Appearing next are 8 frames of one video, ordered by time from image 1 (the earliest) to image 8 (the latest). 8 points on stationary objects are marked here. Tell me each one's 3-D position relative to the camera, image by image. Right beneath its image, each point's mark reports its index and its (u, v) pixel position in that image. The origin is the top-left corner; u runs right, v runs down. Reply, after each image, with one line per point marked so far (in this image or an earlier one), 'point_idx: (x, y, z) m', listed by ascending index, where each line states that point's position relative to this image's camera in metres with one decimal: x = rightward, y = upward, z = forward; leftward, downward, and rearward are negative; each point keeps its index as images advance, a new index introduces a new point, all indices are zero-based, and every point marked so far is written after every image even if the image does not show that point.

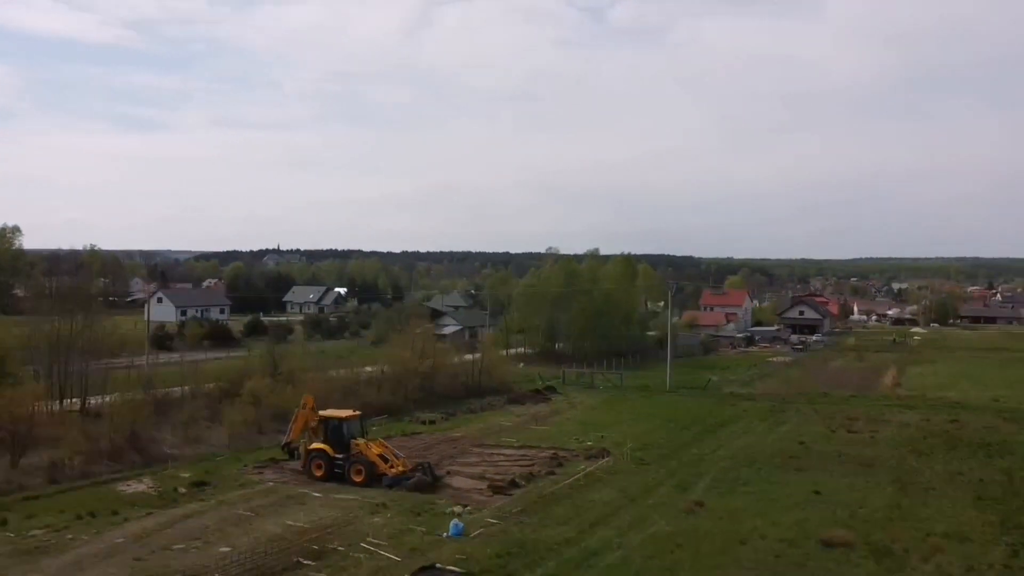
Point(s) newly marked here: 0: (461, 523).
0: (-0.8, -3.8, +13.0) m
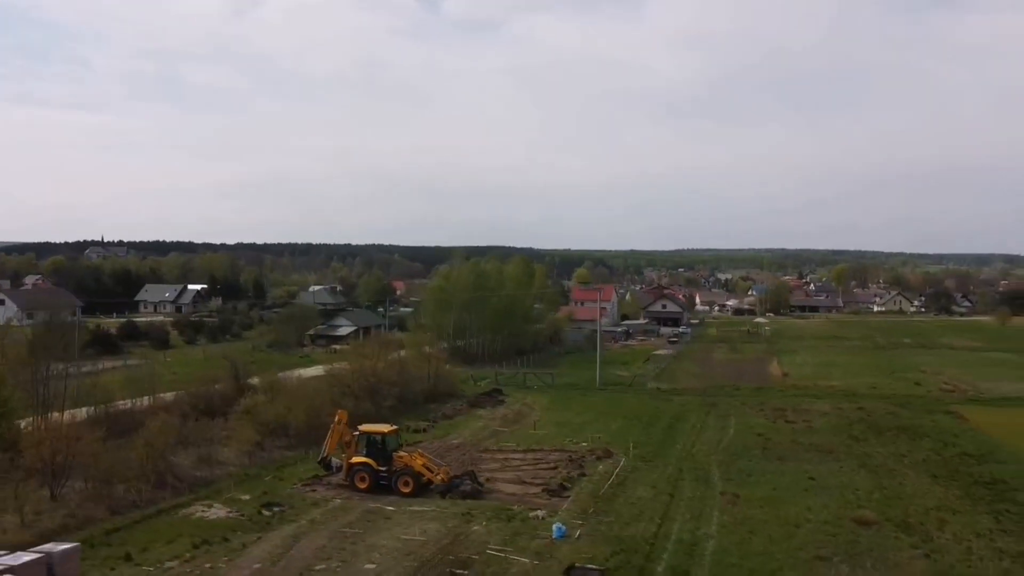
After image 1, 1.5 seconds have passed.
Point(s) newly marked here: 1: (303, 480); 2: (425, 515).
0: (+0.8, -4.3, +14.6) m
1: (-4.6, -4.2, +17.8) m
2: (-1.6, -4.3, +15.4) m
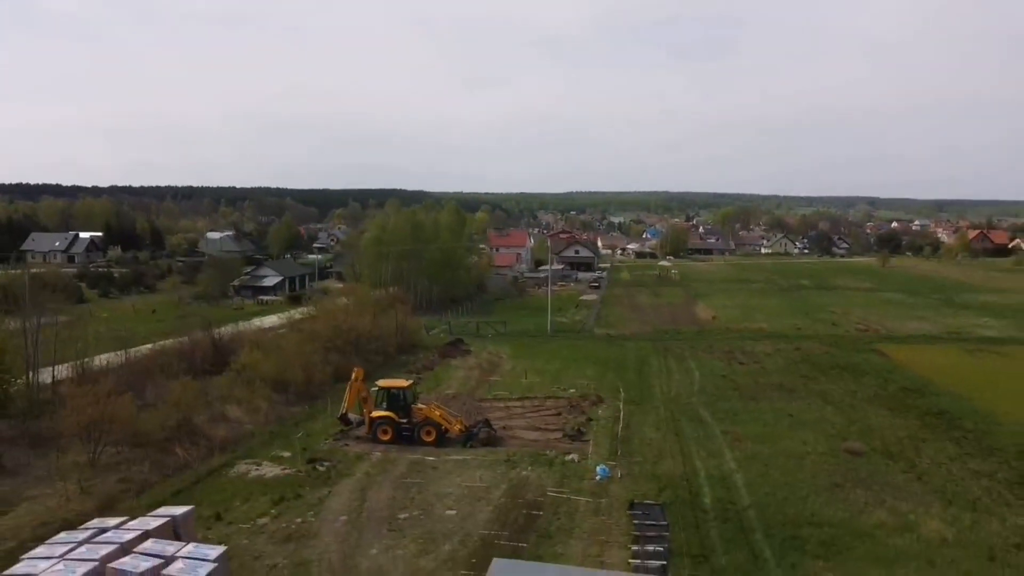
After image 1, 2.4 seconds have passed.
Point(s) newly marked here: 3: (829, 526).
0: (+1.7, -3.6, +16.1) m
1: (-4.2, -3.4, +18.5) m
2: (-0.9, -3.6, +16.6) m
3: (+5.1, -3.8, +12.9) m
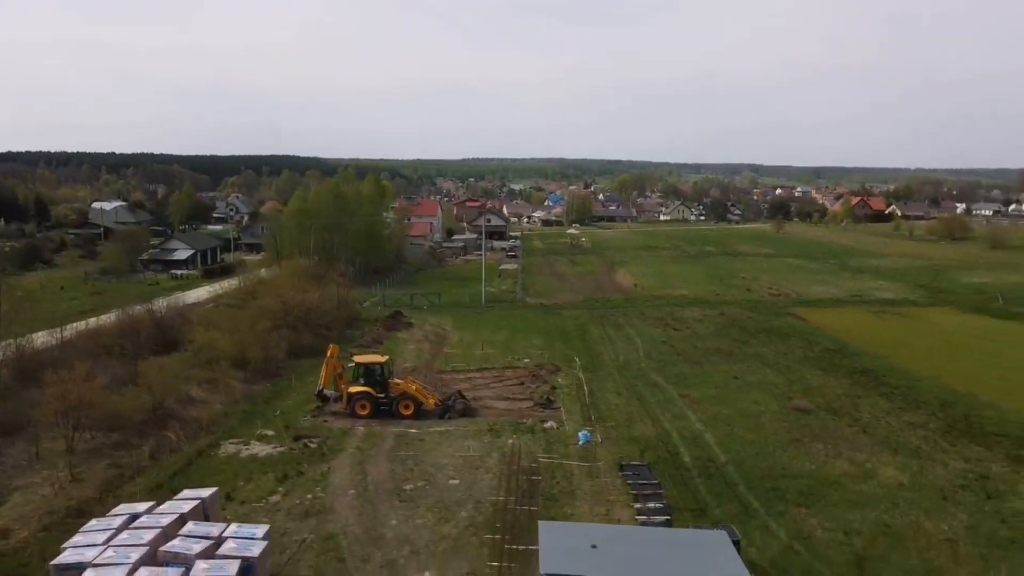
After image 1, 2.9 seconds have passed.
0: (+1.4, -3.1, +17.1) m
1: (-4.7, -2.9, +18.7) m
2: (-1.2, -3.1, +17.2) m
3: (+5.1, -3.4, +14.4) m
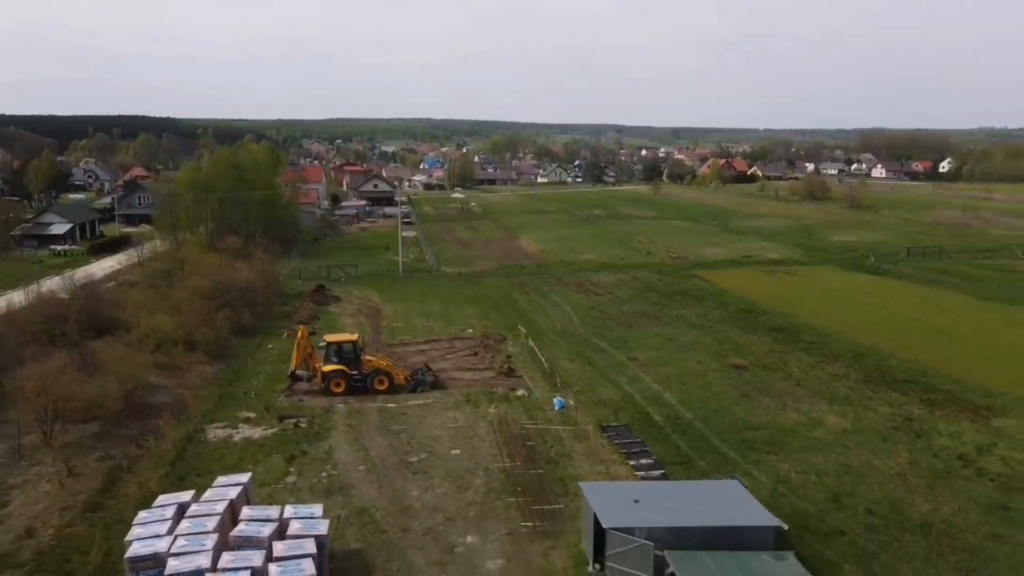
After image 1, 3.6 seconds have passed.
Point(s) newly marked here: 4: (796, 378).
0: (+0.9, -2.5, +18.3) m
1: (-5.4, -2.4, +18.9) m
2: (-1.7, -2.6, +18.1) m
3: (+5.0, -2.8, +16.3) m
4: (+7.0, -2.2, +19.9) m
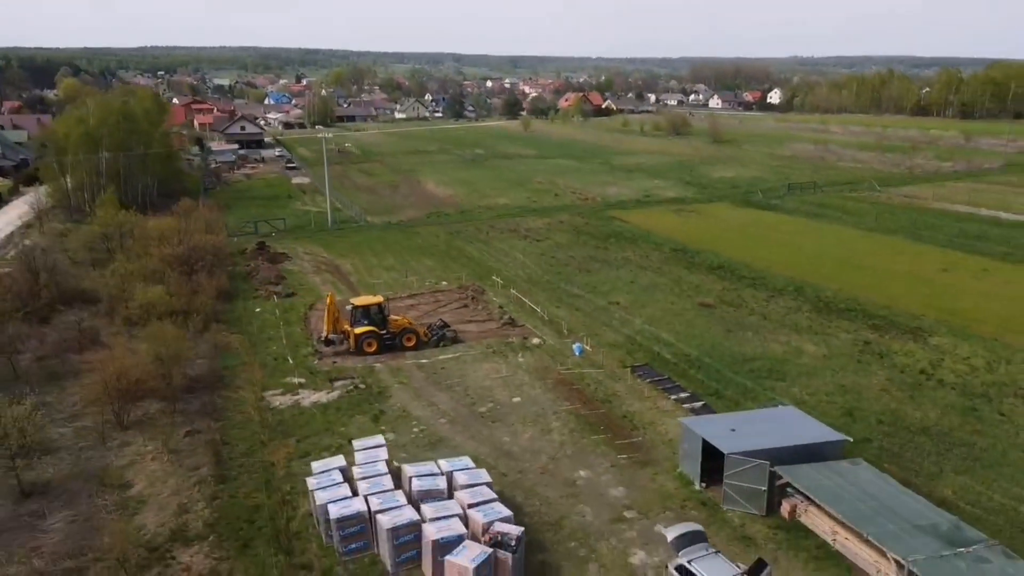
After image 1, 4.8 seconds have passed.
0: (+1.4, -1.5, +20.5) m
1: (-4.9, -1.7, +19.9) m
2: (-1.1, -1.7, +19.7) m
3: (+5.8, -1.7, +19.3) m
4: (+7.0, -0.7, +23.2) m
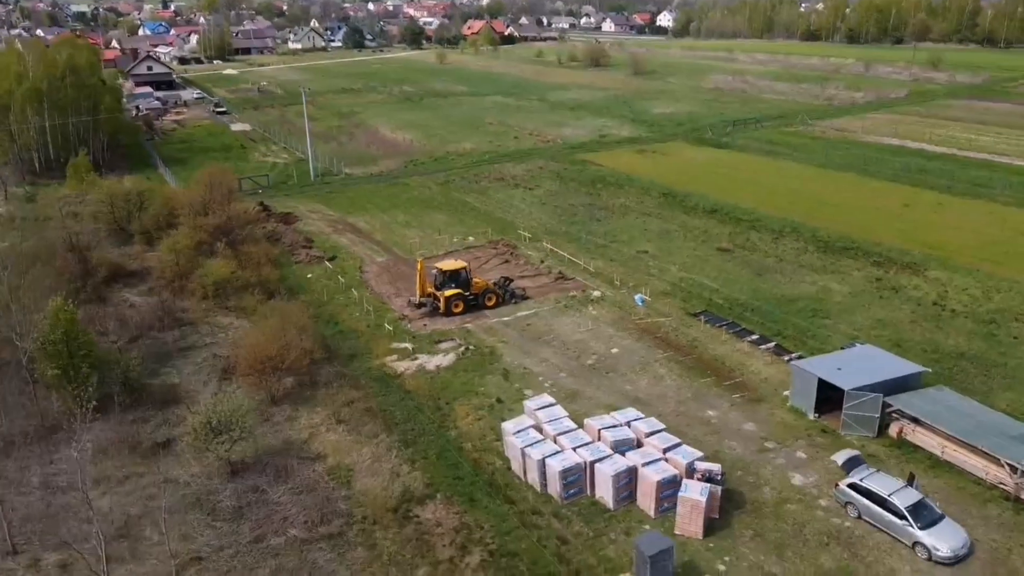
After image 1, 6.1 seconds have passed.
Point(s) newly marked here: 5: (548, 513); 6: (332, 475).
0: (+3.2, -0.3, +22.8) m
1: (-2.9, -0.9, +21.4) m
2: (+0.9, -0.7, +21.8) m
3: (+7.8, -0.3, +22.3) m
4: (+8.4, +1.1, +26.2) m
5: (+0.6, -3.7, +13.5) m
6: (-3.2, -3.4, +14.7) m
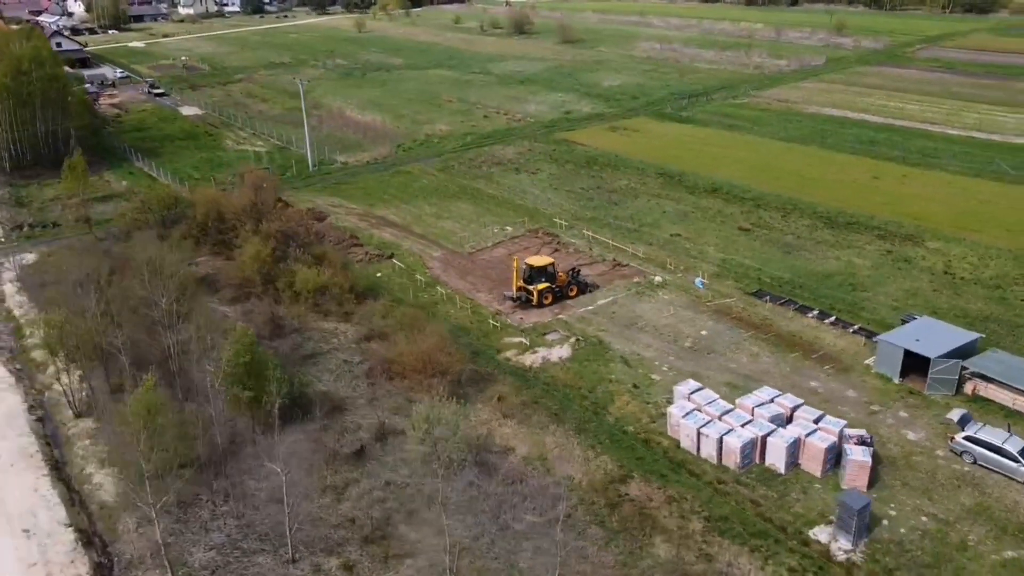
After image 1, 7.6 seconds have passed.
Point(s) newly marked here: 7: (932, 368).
0: (+5.5, +0.2, +25.6) m
1: (-0.3, -0.8, +23.3) m
2: (+3.4, -0.4, +24.2) m
3: (+10.1, +0.4, +25.7) m
4: (+10.1, +2.0, +29.5) m
5: (+4.4, -3.9, +16.2) m
6: (+0.4, -3.7, +16.9) m
7: (+9.8, -1.9, +18.9) m
